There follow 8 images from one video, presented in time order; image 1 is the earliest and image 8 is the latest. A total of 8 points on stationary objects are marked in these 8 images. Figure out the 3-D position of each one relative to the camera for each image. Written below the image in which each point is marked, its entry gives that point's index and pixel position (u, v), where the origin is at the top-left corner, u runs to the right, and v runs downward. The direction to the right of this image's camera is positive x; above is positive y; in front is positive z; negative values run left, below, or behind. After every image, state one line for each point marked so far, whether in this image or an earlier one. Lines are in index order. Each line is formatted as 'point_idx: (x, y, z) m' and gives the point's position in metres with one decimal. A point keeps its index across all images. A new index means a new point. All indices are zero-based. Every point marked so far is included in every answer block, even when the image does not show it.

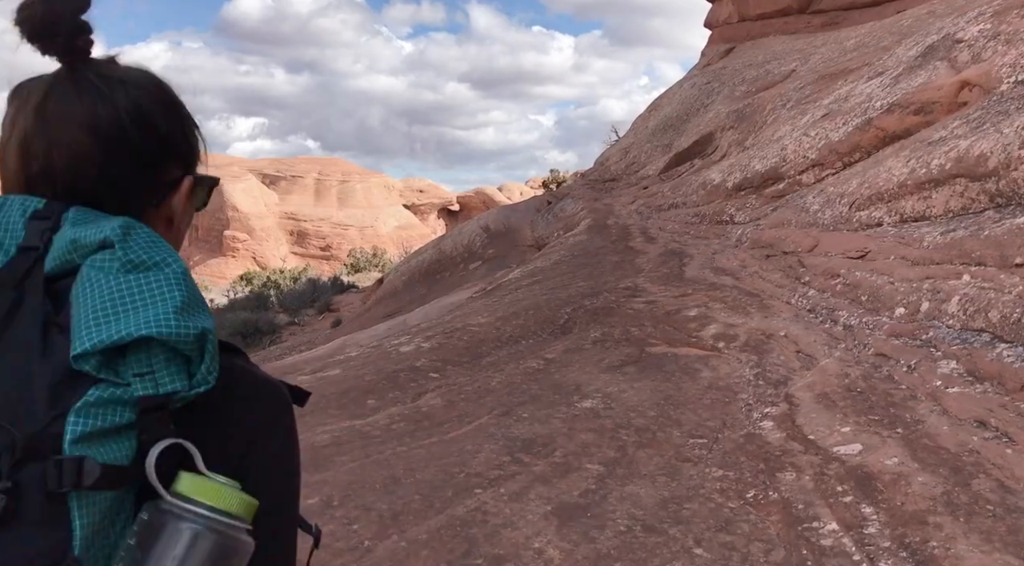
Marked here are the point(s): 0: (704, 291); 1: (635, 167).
0: (+1.8, -0.1, +6.7) m
1: (+2.6, +2.5, +15.3) m
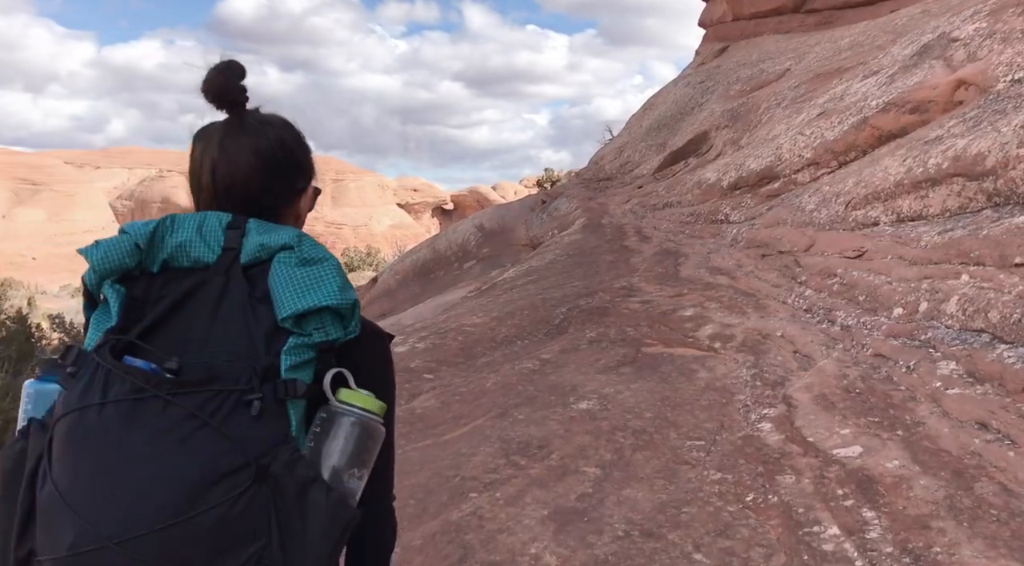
0: (+1.7, -0.1, +6.6) m
1: (+2.5, +2.5, +15.3) m
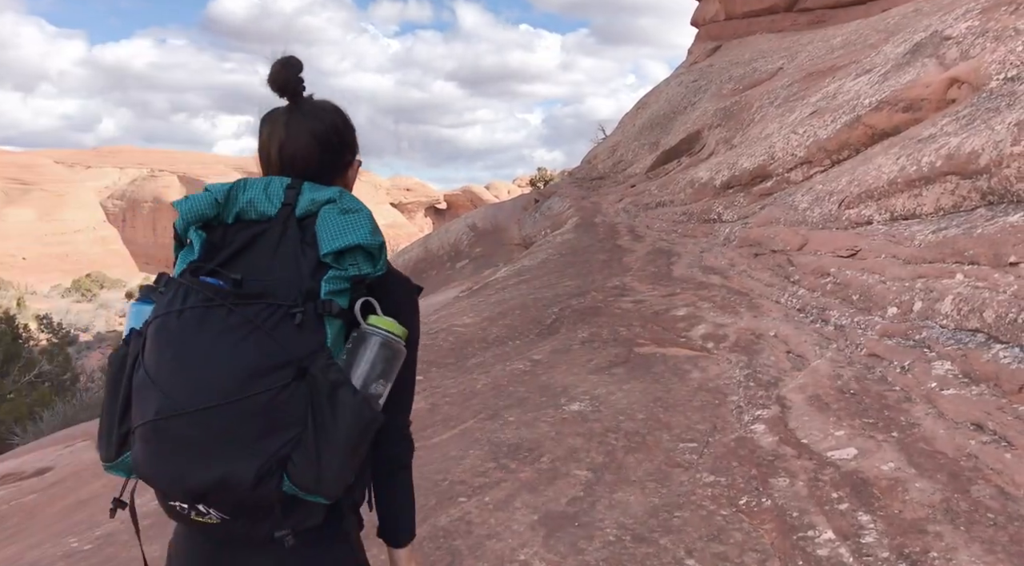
0: (+1.7, -0.1, +6.6) m
1: (+2.4, +2.5, +15.2) m
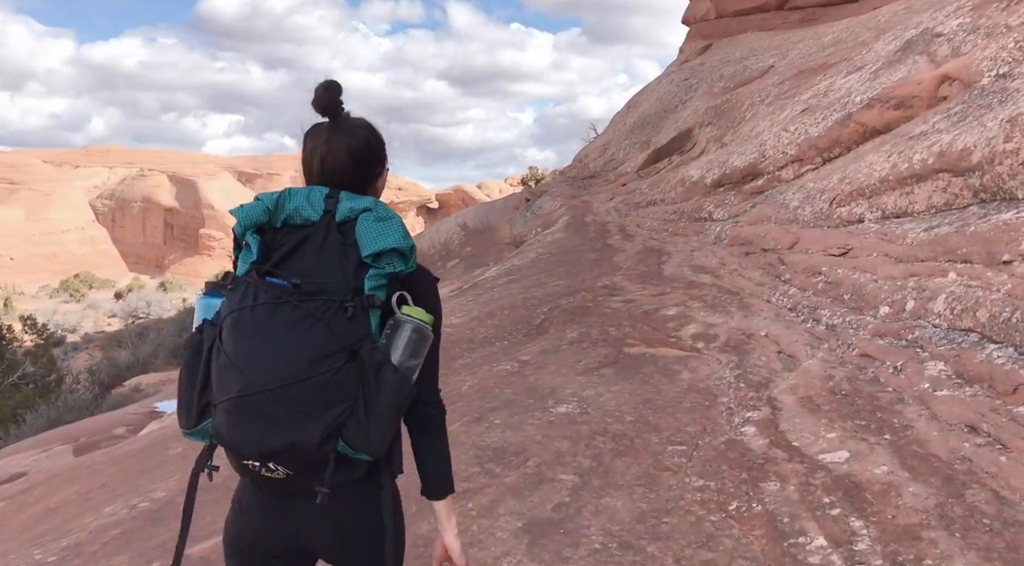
0: (+1.6, -0.1, +6.5) m
1: (+2.1, +2.5, +15.2) m
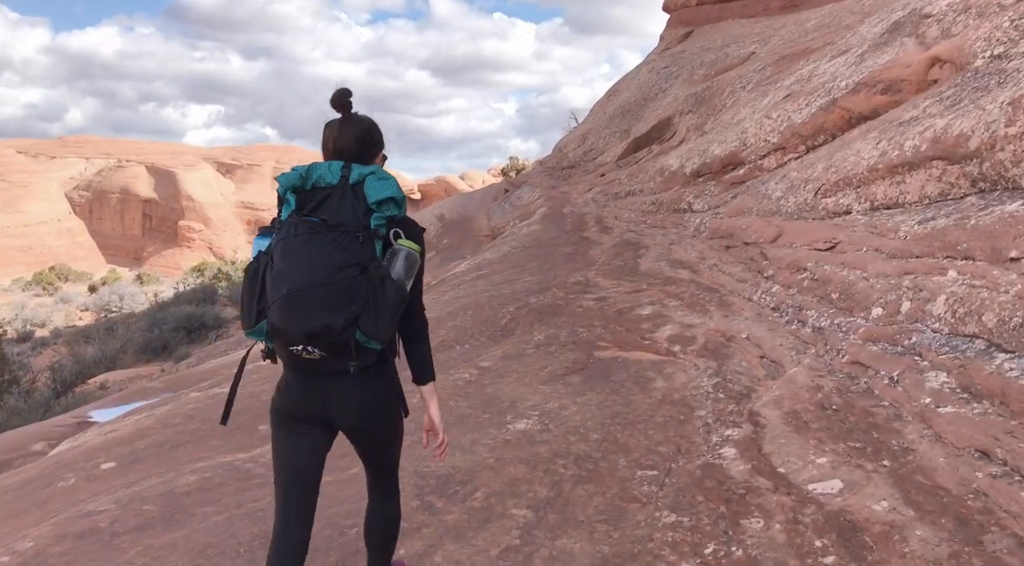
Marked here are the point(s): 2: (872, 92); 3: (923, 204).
0: (+1.3, 0.0, +6.1) m
1: (+1.6, +2.7, +14.7) m
2: (+3.6, +1.9, +7.1) m
3: (+2.8, +0.5, +4.9) m
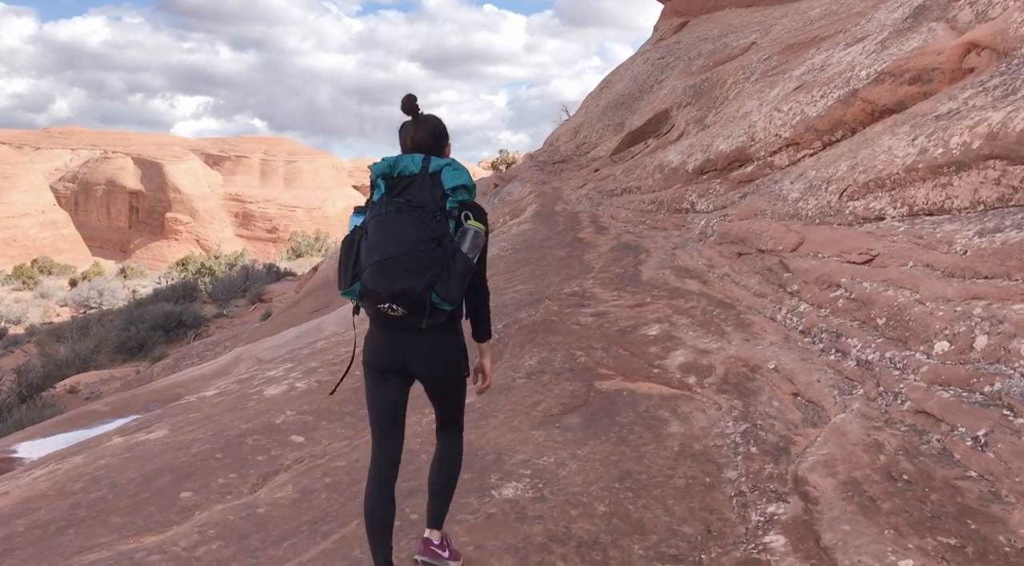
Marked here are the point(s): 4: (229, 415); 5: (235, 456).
0: (+1.2, -0.1, +5.4) m
1: (+1.4, +2.7, +14.0) m
2: (+3.5, +1.8, +6.4) m
3: (+2.7, +0.4, +4.2) m
4: (-1.5, -0.7, +3.7) m
5: (-1.2, -0.8, +3.2) m
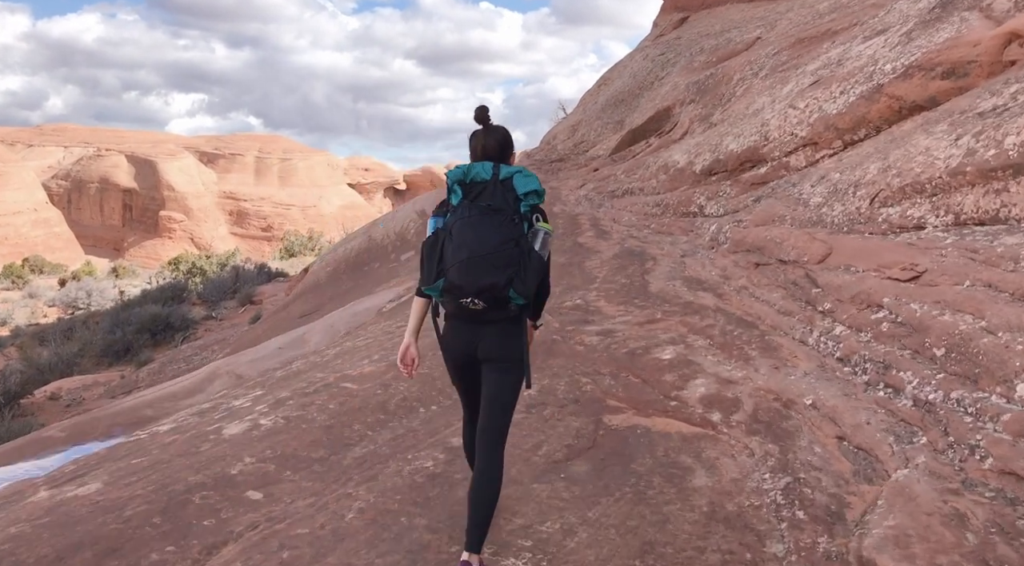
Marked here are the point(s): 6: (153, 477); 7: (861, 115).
0: (+1.1, -0.2, +4.9) m
1: (+1.4, +2.6, +13.5) m
2: (+3.4, +1.7, +5.9) m
3: (+2.7, +0.3, +3.7) m
4: (-1.5, -0.8, +3.2) m
5: (-1.2, -0.9, +2.6) m
6: (-1.5, -0.8, +3.0) m
7: (+3.1, +1.5, +6.4) m
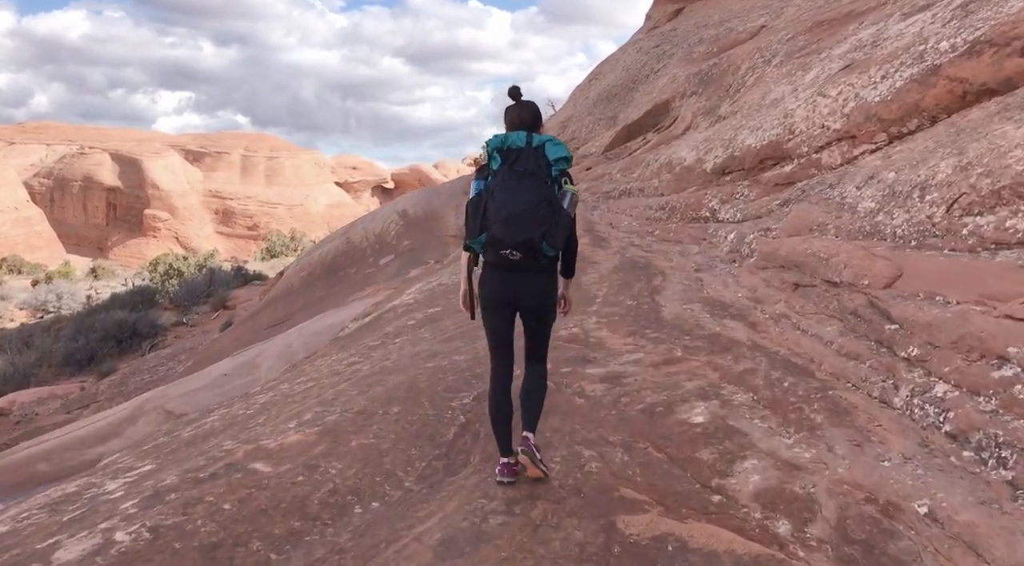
0: (+1.0, -0.4, +3.8) m
1: (+1.1, +2.4, +12.4) m
2: (+3.3, +1.5, +4.8) m
3: (+2.6, +0.2, +2.6) m
4: (-1.6, -1.0, +2.0) m
5: (-1.3, -1.0, +1.5) m
6: (-1.6, -1.0, +1.9) m
7: (+3.0, +1.3, +5.3) m
